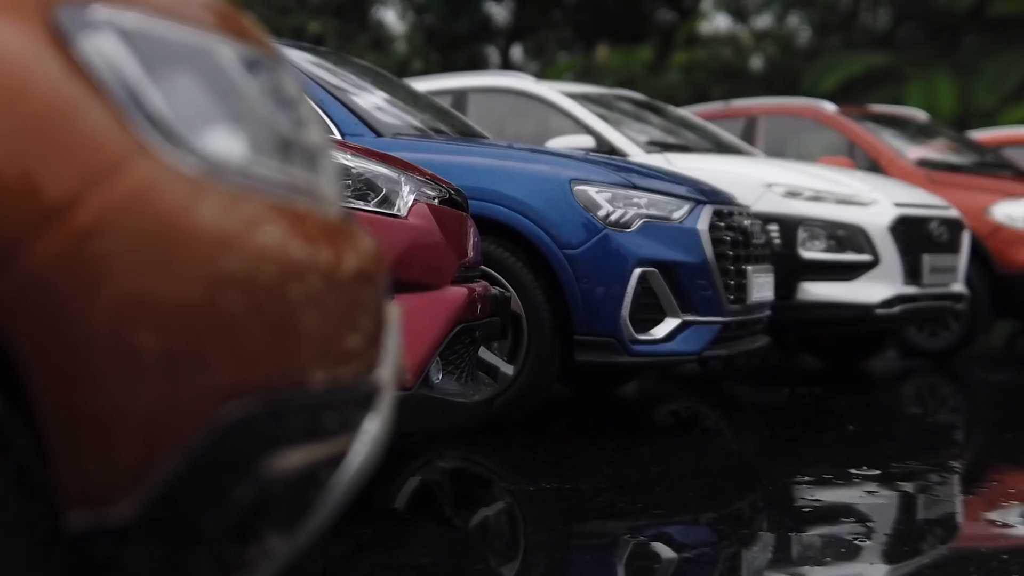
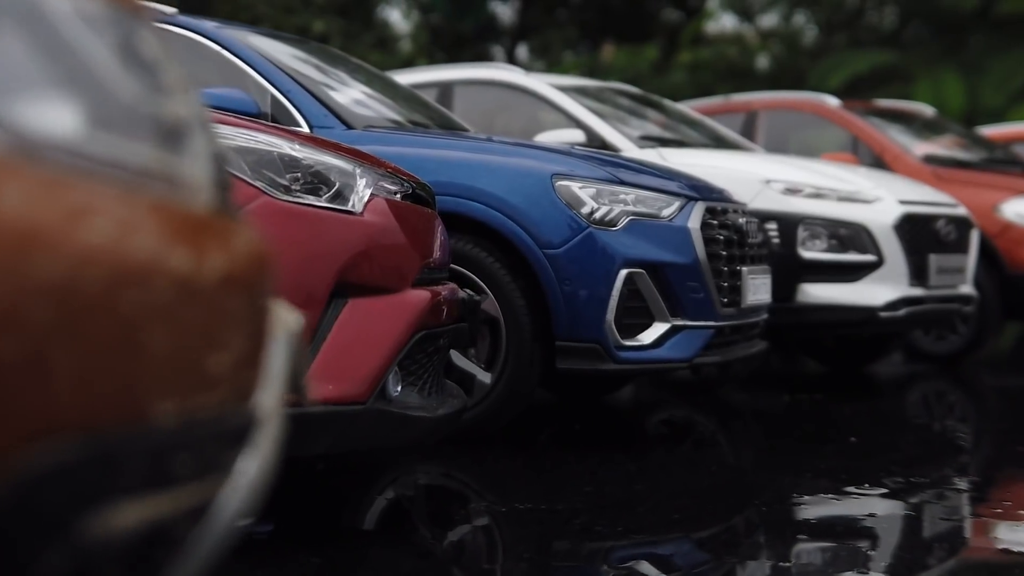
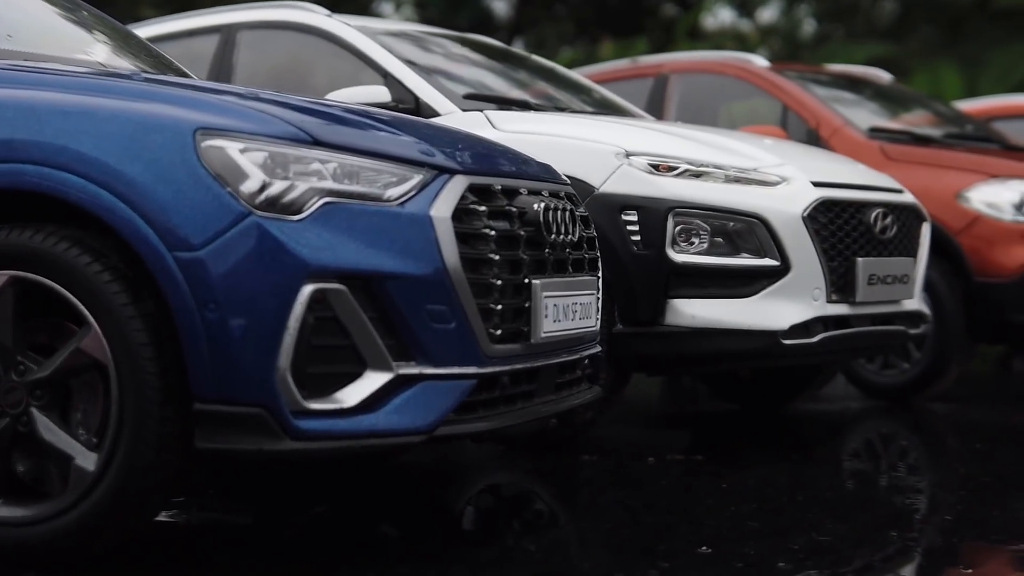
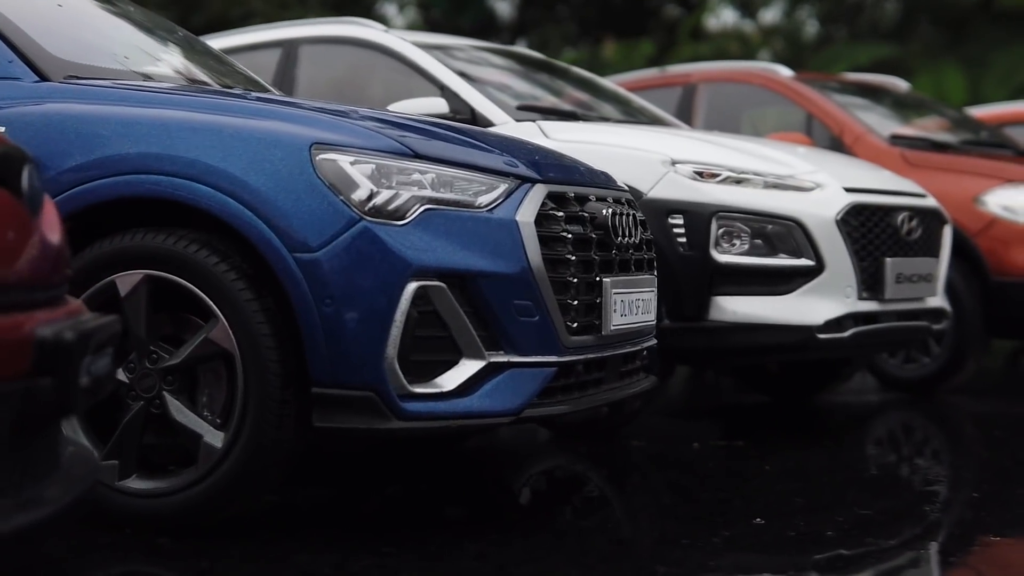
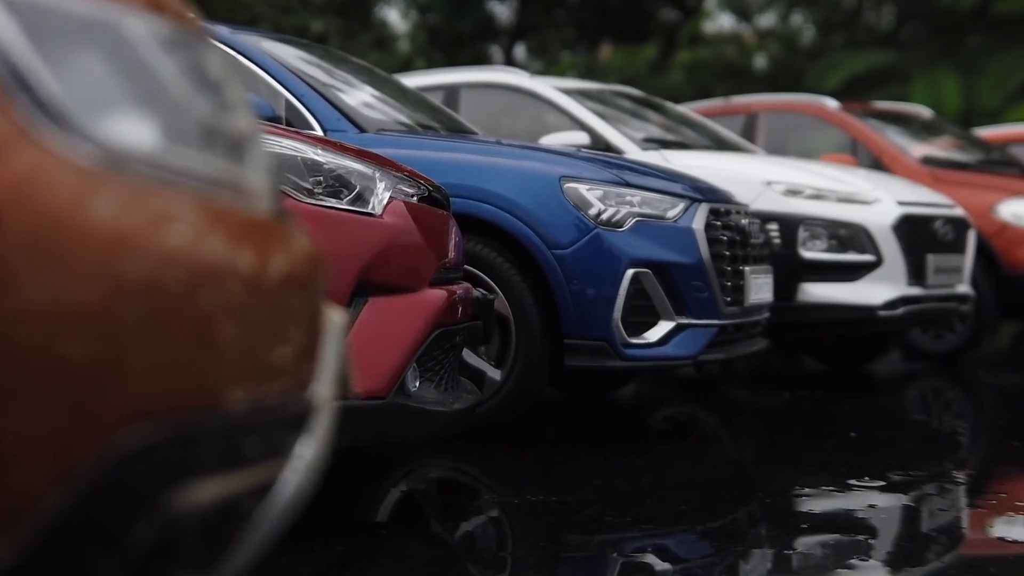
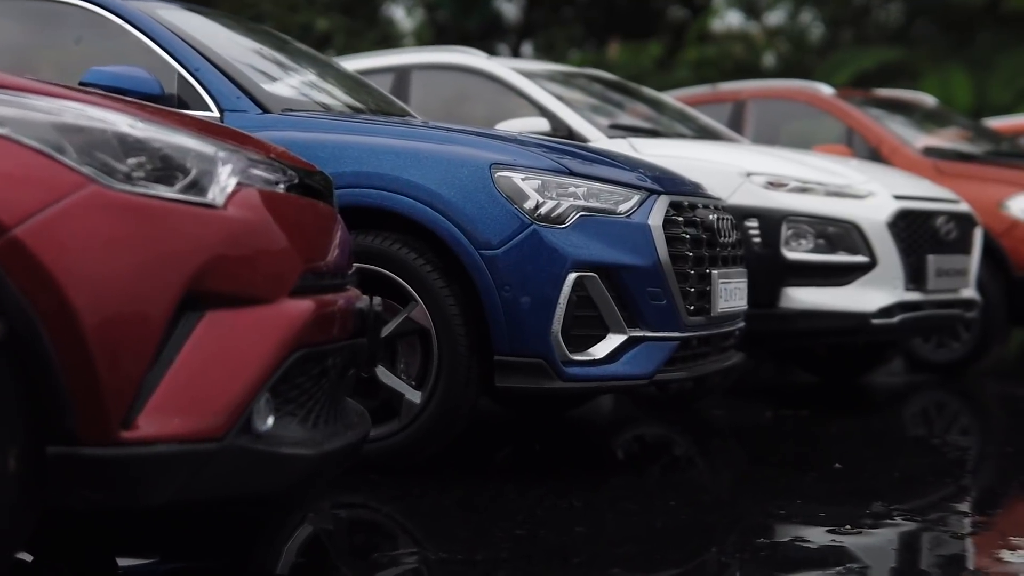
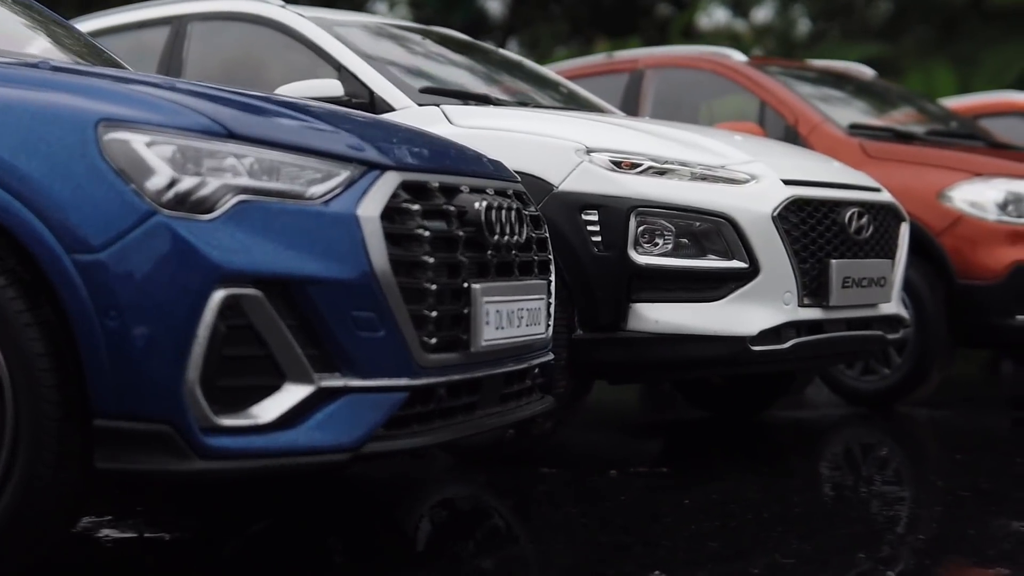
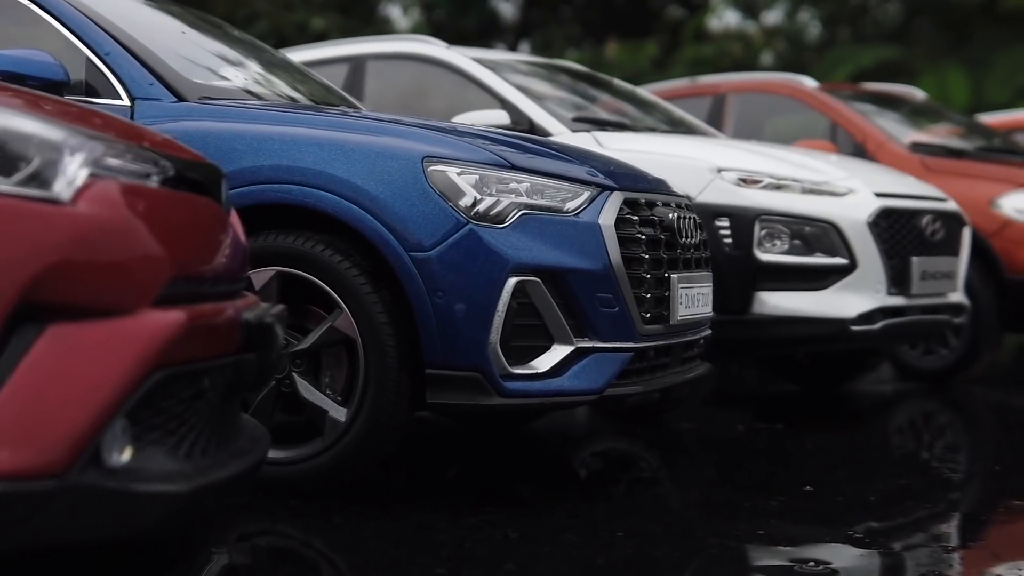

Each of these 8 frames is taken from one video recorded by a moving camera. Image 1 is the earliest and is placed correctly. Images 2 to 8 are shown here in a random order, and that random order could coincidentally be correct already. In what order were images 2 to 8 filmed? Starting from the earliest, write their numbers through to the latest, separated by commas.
5, 2, 6, 8, 4, 3, 7
